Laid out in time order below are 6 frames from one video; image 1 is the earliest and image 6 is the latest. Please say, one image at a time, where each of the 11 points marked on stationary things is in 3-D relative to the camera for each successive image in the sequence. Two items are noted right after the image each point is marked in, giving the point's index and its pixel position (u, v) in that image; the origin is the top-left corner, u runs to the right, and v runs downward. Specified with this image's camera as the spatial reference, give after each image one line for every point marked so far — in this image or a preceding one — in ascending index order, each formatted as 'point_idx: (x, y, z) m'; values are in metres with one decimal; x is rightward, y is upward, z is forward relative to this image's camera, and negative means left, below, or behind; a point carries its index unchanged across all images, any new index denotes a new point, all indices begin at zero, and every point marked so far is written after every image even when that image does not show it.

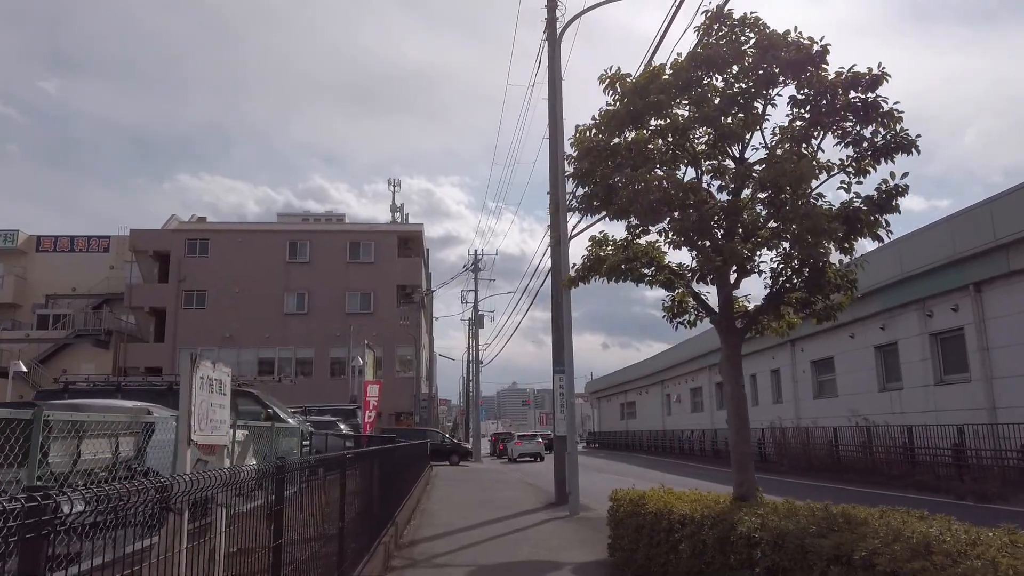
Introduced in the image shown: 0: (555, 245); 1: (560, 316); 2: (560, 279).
0: (+1.0, +1.0, +18.5) m
1: (+1.1, -0.6, +18.3) m
2: (+1.1, +0.2, +18.4) m
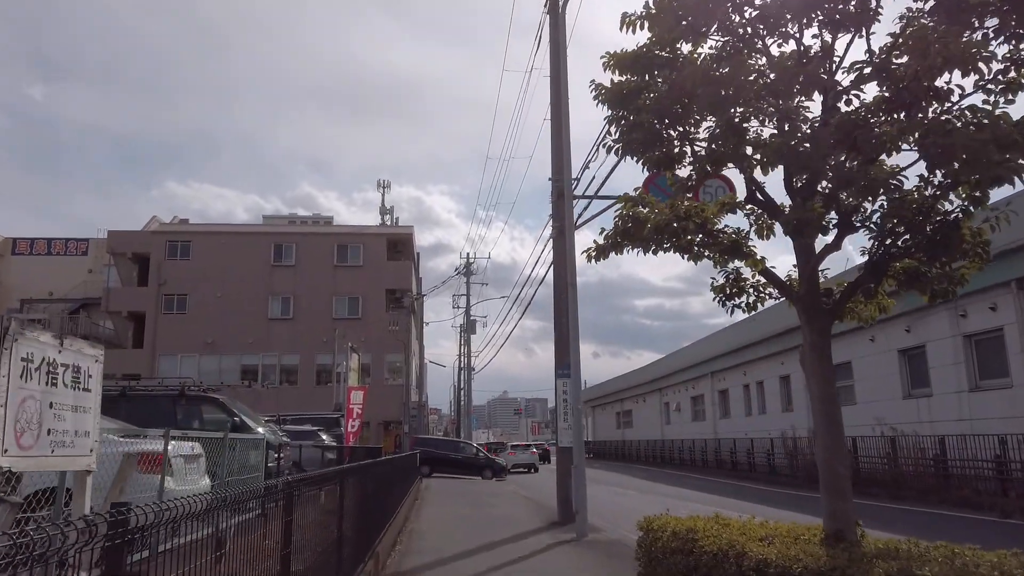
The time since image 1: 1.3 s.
0: (+1.0, +1.1, +16.8) m
1: (+1.0, -0.5, +16.5) m
2: (+1.1, +0.3, +16.7) m
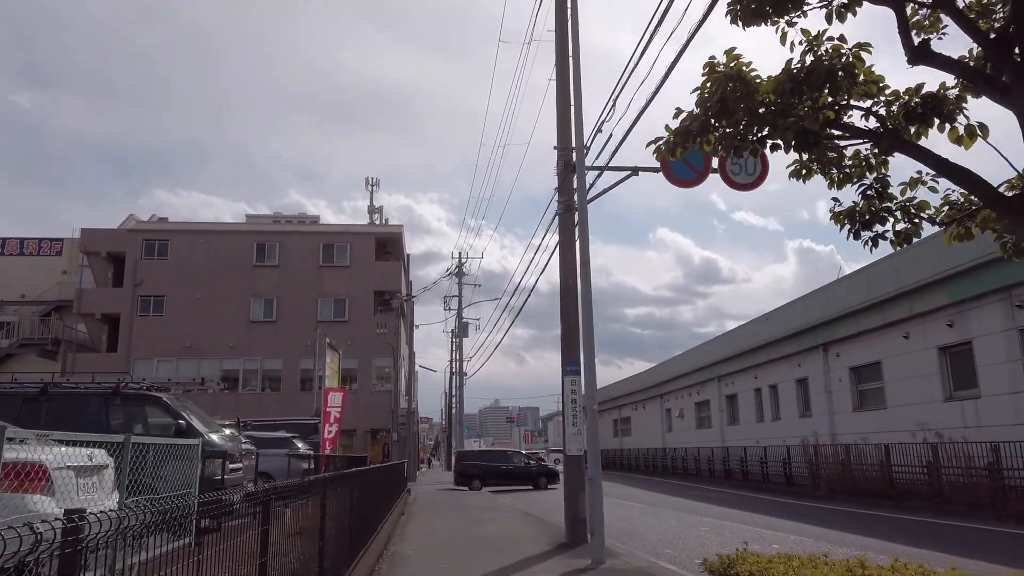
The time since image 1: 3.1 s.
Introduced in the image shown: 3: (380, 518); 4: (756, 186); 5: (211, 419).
0: (+1.0, +1.4, +14.6) m
1: (+1.1, -0.3, +14.3) m
2: (+1.1, +0.6, +14.5) m
3: (-2.7, -4.7, +16.2) m
4: (+4.5, +1.9, +14.7) m
5: (-4.9, -2.1, +12.9) m
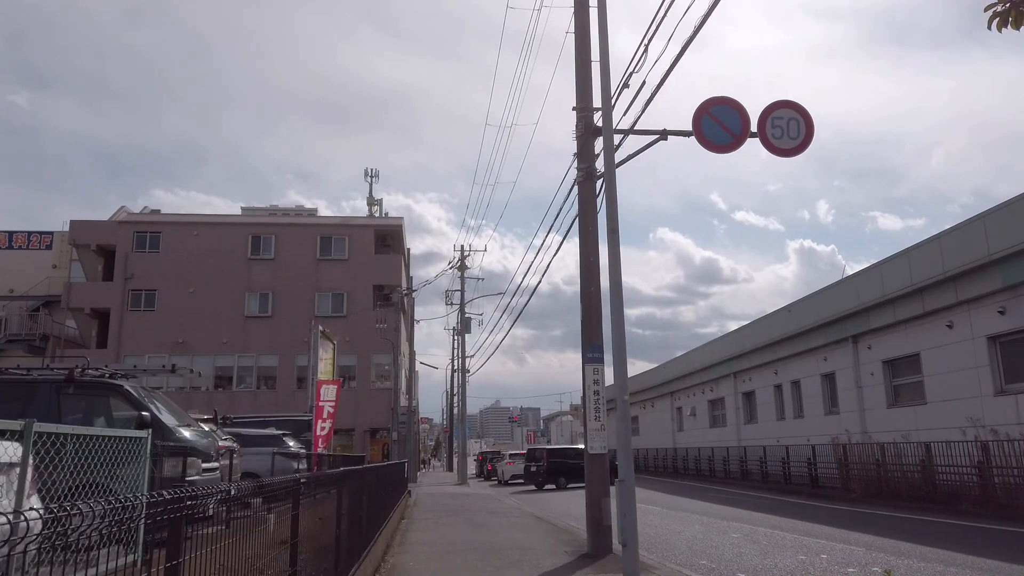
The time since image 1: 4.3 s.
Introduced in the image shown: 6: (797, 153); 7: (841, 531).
0: (+1.2, +1.8, +13.0) m
1: (+1.3, +0.1, +12.7) m
2: (+1.3, +1.0, +12.9) m
3: (-2.5, -4.4, +14.6) m
4: (+4.7, +2.2, +13.0) m
5: (-4.7, -1.8, +11.3) m
6: (+4.7, +2.2, +13.0) m
7: (+6.6, -4.9, +15.9) m
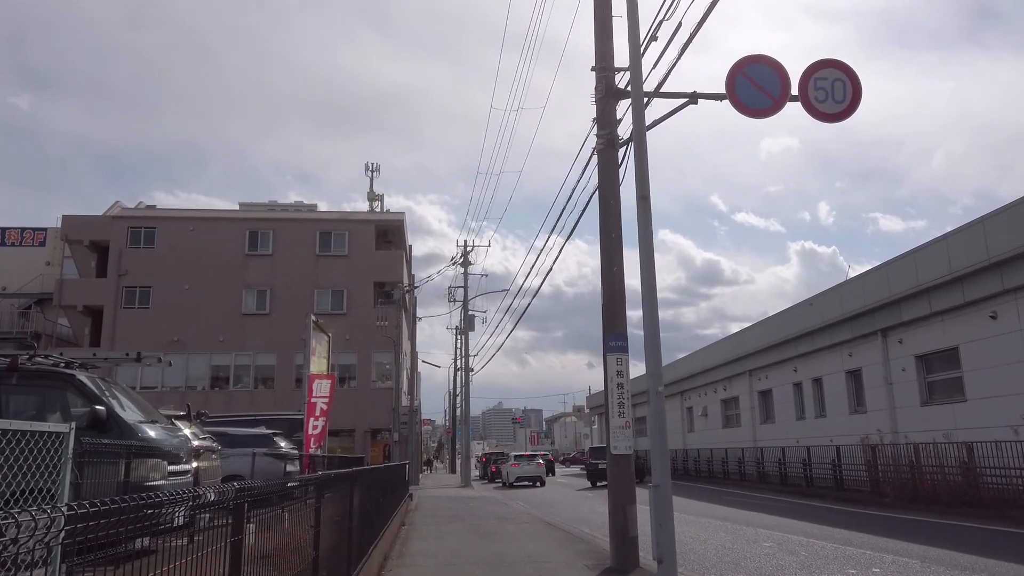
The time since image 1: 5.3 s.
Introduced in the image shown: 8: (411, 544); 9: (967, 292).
0: (+1.4, +2.0, +11.6) m
1: (+1.5, +0.4, +11.4) m
2: (+1.5, +1.2, +11.5) m
3: (-2.3, -4.1, +13.2) m
4: (+4.9, +2.5, +11.7) m
5: (-4.5, -1.5, +9.9) m
6: (+4.9, +2.5, +11.6) m
7: (+6.8, -4.6, +14.5) m
8: (-1.9, -4.8, +15.0) m
9: (+10.5, -0.1, +18.4) m
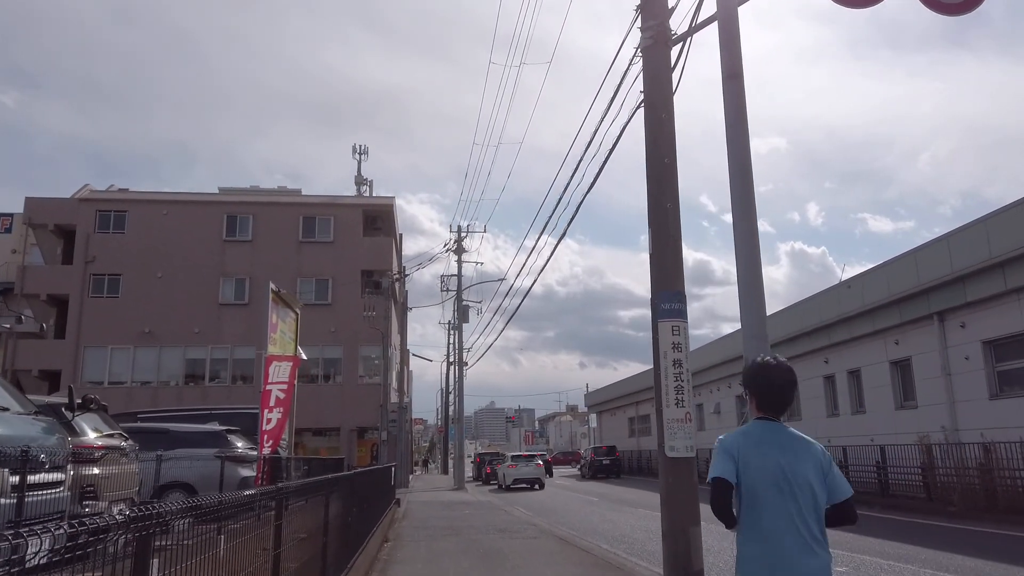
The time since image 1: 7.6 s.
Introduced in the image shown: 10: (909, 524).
0: (+1.6, +2.6, +8.7) m
1: (+1.7, +1.0, +8.4) m
2: (+1.7, +1.8, +8.6) m
3: (-2.1, -3.5, +10.3) m
4: (+5.1, +3.1, +8.8) m
5: (-4.3, -0.9, +6.9) m
6: (+5.0, +3.1, +8.8) m
7: (+7.0, -4.0, +11.7) m
8: (-1.8, -4.2, +12.1) m
9: (+10.7, +0.4, +15.6) m
10: (+8.1, -4.8, +16.0) m
